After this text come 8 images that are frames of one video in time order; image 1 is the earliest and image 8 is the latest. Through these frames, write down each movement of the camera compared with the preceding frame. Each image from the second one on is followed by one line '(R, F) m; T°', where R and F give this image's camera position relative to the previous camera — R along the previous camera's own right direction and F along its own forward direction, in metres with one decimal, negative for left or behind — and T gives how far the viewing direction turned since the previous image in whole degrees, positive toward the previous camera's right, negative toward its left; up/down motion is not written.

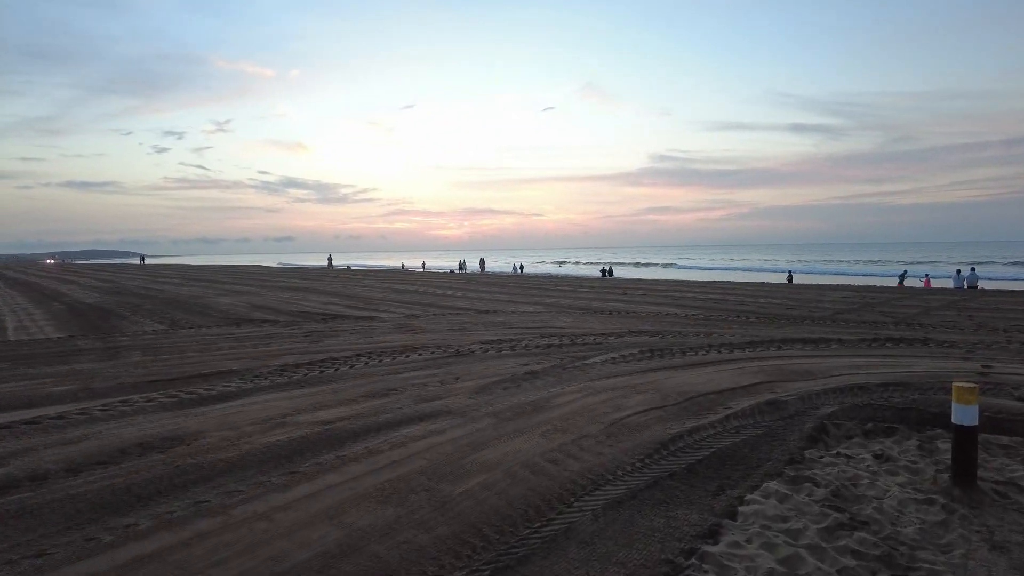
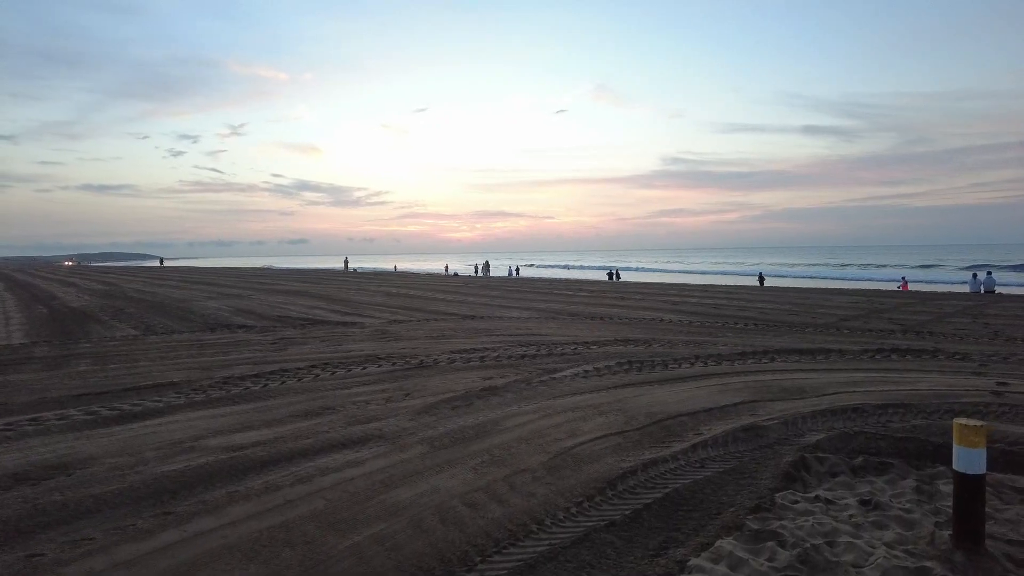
(+0.7, +0.8) m; -1°
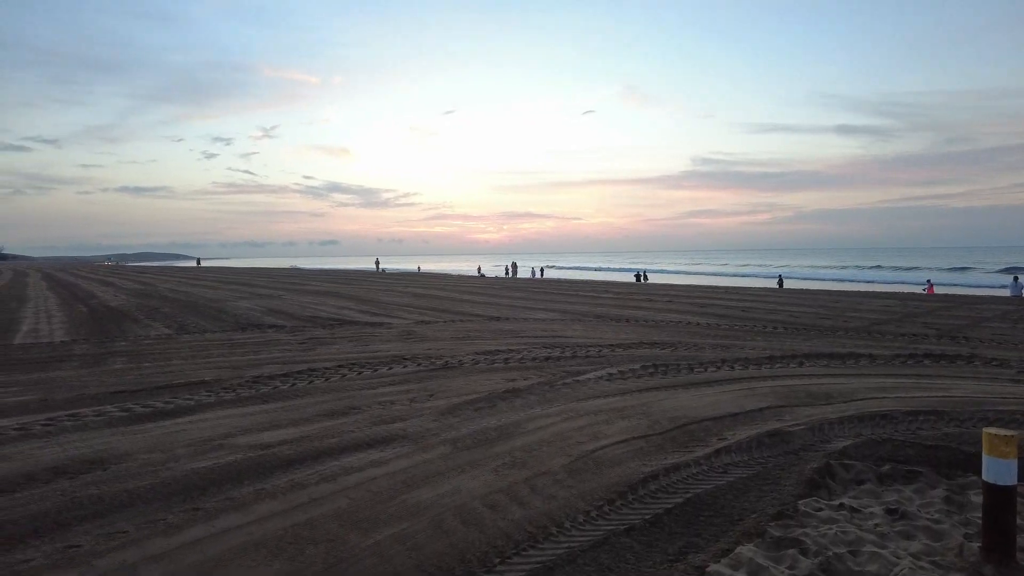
(0.0, 0.0) m; -2°
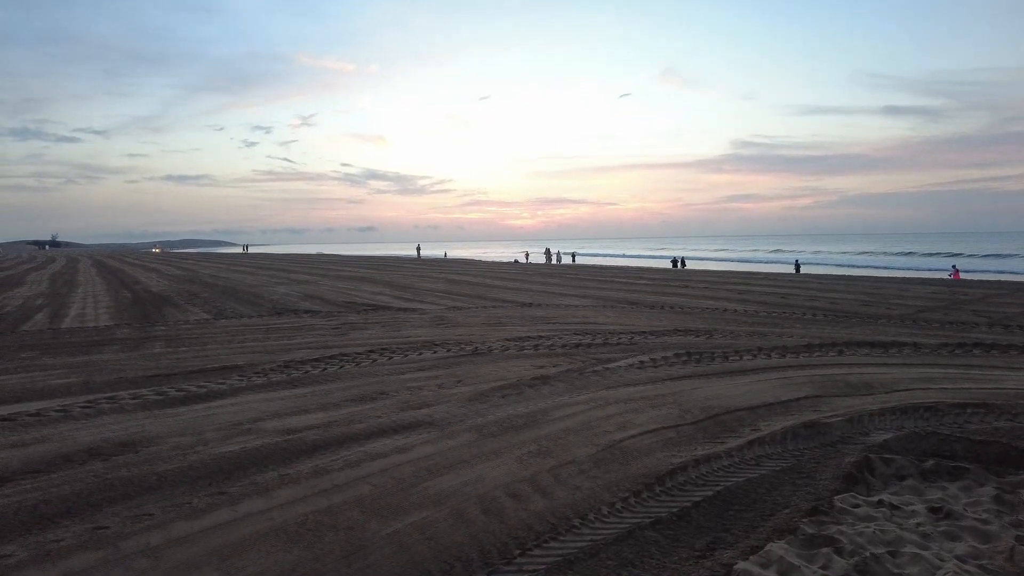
(+0.1, +0.1) m; -3°
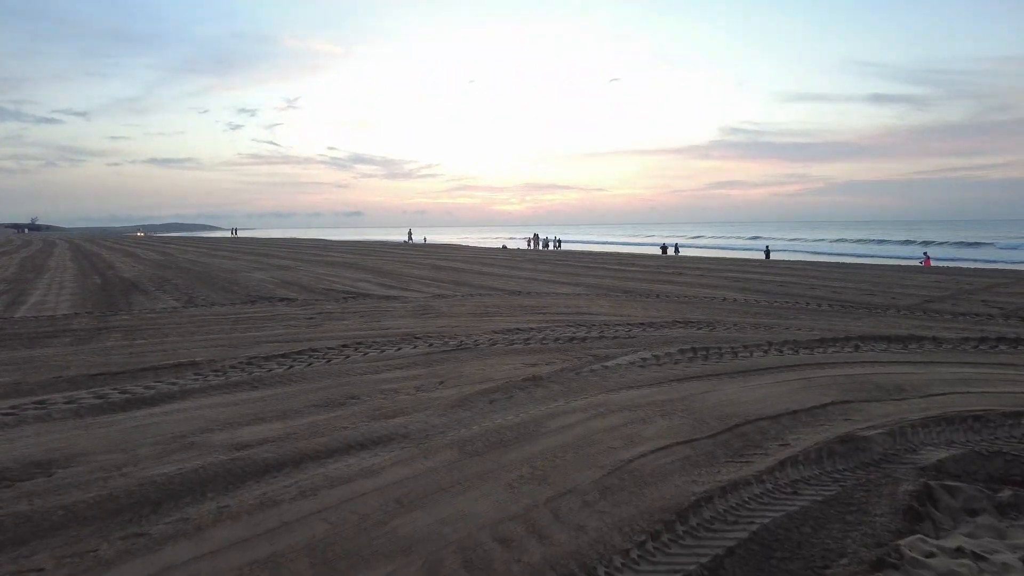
(0.0, +0.9) m; +1°
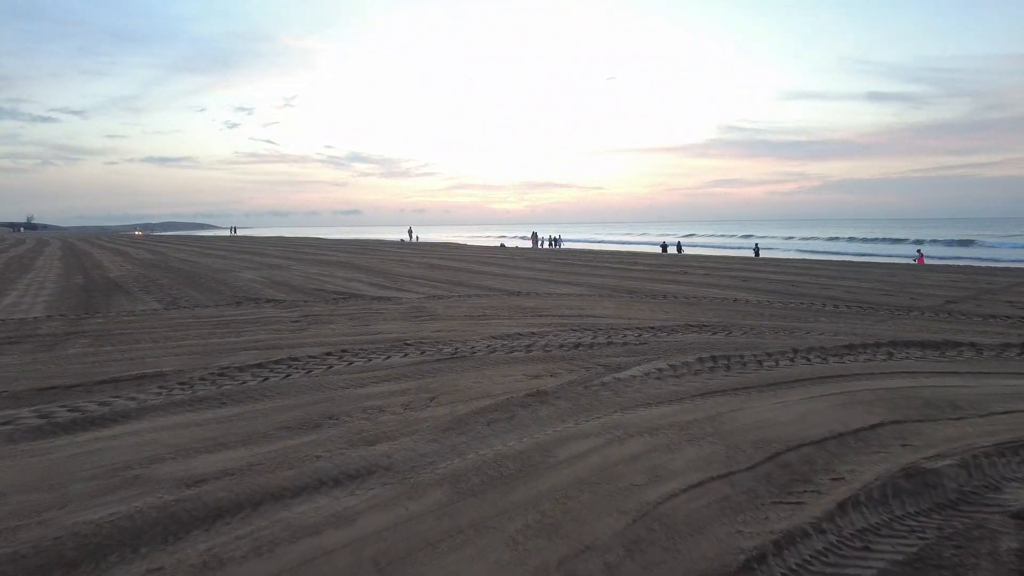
(0.0, +0.8) m; 0°
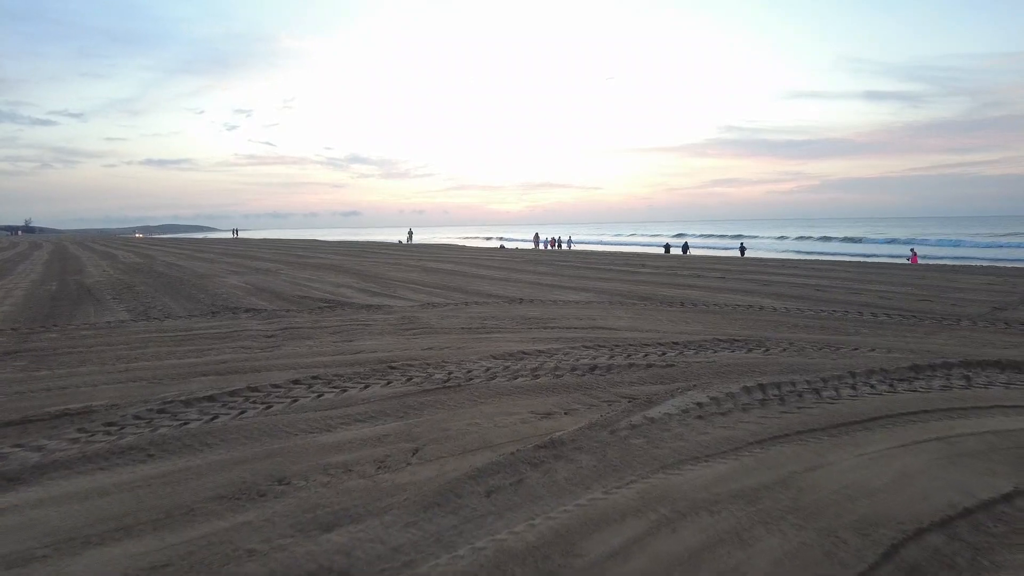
(0.0, +1.4) m; 0°
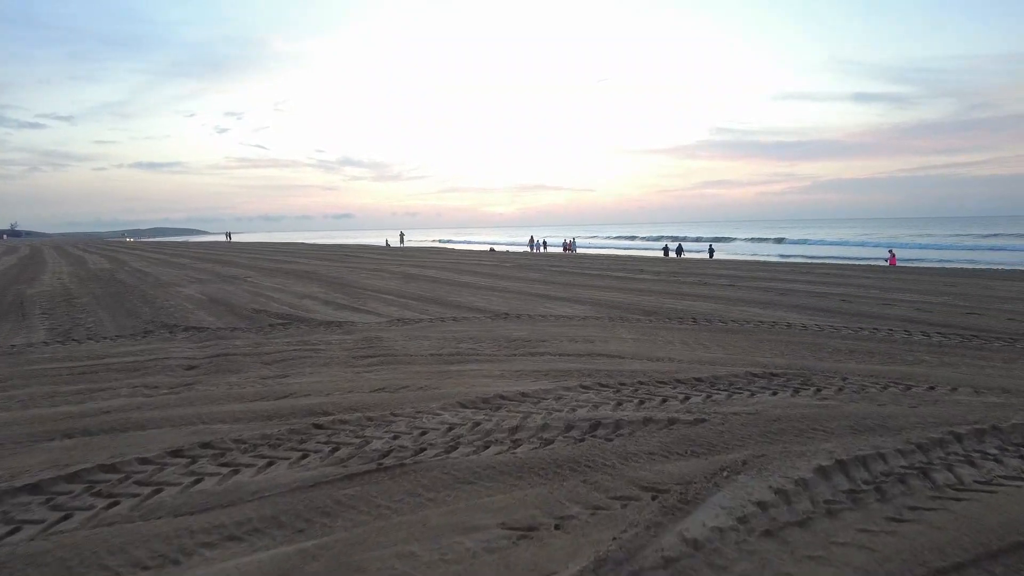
(+0.2, +2.0) m; +1°
